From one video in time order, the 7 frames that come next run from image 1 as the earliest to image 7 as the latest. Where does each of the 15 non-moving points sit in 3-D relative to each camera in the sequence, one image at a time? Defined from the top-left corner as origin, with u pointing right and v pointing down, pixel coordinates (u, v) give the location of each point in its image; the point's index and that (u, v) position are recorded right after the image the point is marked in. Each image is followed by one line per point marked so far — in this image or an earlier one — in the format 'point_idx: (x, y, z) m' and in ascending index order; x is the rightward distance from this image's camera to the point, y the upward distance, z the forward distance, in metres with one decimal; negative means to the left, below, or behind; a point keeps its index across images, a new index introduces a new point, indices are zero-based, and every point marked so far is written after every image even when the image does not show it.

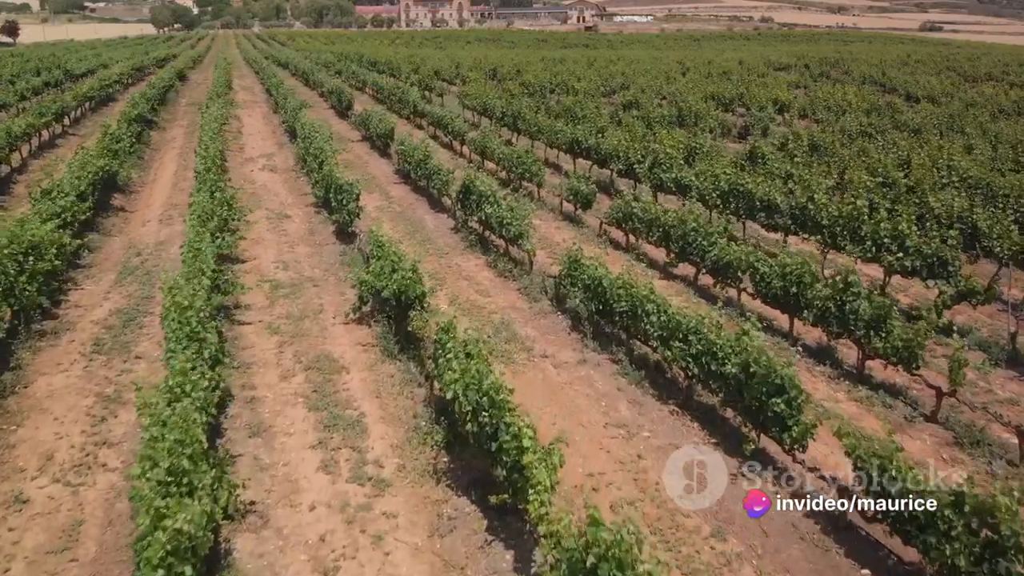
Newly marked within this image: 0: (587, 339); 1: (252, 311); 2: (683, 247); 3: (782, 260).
0: (+1.2, -0.8, +11.9) m
1: (-4.7, -0.5, +13.3) m
2: (+3.5, +0.8, +14.8) m
3: (+4.7, +0.5, +12.5) m
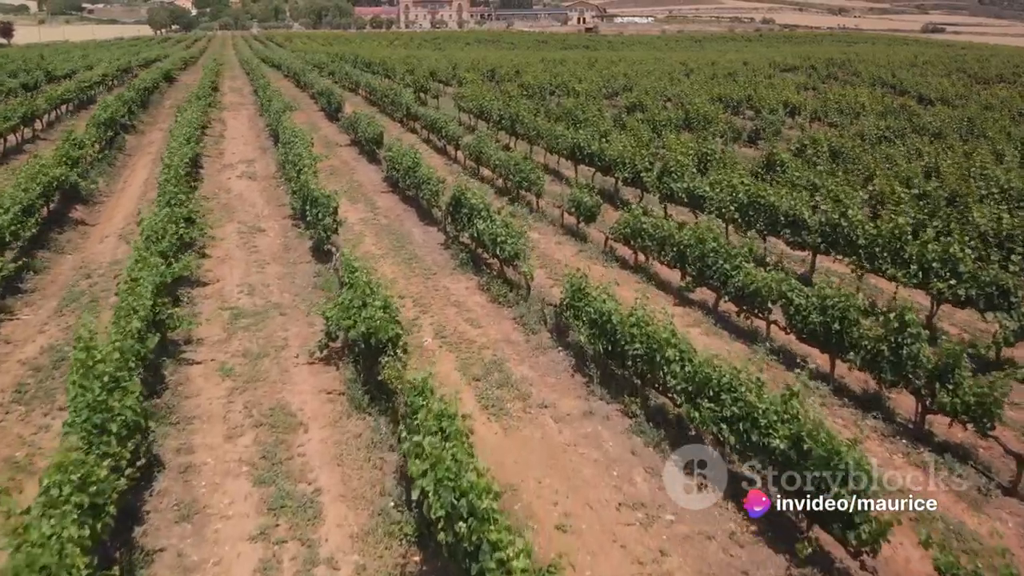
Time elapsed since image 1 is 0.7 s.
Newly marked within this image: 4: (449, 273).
0: (+1.1, -1.3, +10.1) m
1: (-4.8, -1.0, +11.5) m
2: (+3.4, +0.3, +13.0) m
3: (+4.6, 0.0, +10.7) m
4: (-1.3, +0.4, +15.3) m
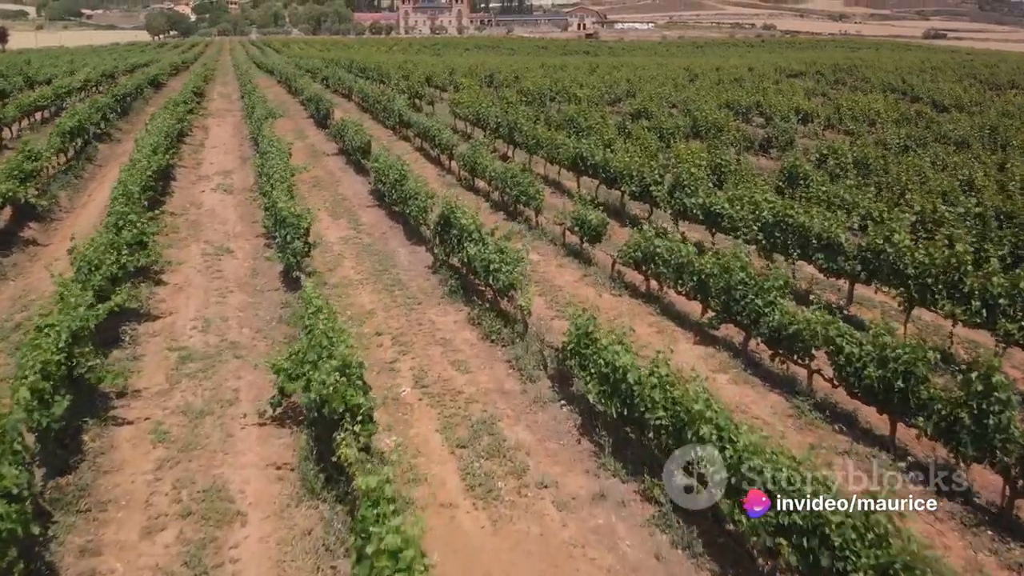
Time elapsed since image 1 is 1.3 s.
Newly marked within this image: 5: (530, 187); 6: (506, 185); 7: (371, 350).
0: (+1.0, -1.9, +8.3) m
1: (-4.9, -1.5, +9.7) m
2: (+3.3, -0.2, +11.1) m
3: (+4.5, -0.6, +8.9) m
4: (-1.4, -0.2, +13.5) m
5: (+0.5, +2.7, +19.0) m
6: (-0.2, +2.8, +19.9) m
7: (-2.2, -1.0, +11.3) m
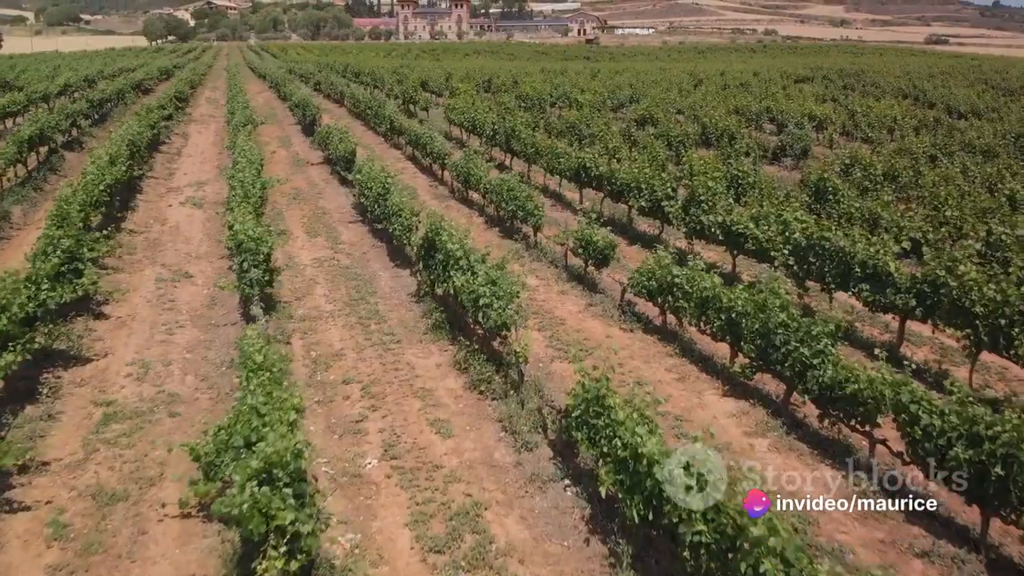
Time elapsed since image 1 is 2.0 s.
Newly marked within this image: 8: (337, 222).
0: (+0.9, -2.4, +6.4) m
1: (-5.0, -2.1, +7.8) m
2: (+3.2, -0.8, +9.3) m
3: (+4.4, -1.1, +7.0) m
4: (-1.5, -0.7, +11.6) m
5: (+0.4, +2.0, +17.1) m
6: (-0.3, +2.2, +18.0) m
7: (-2.3, -1.5, +9.4) m
8: (-4.5, +1.7, +18.6) m
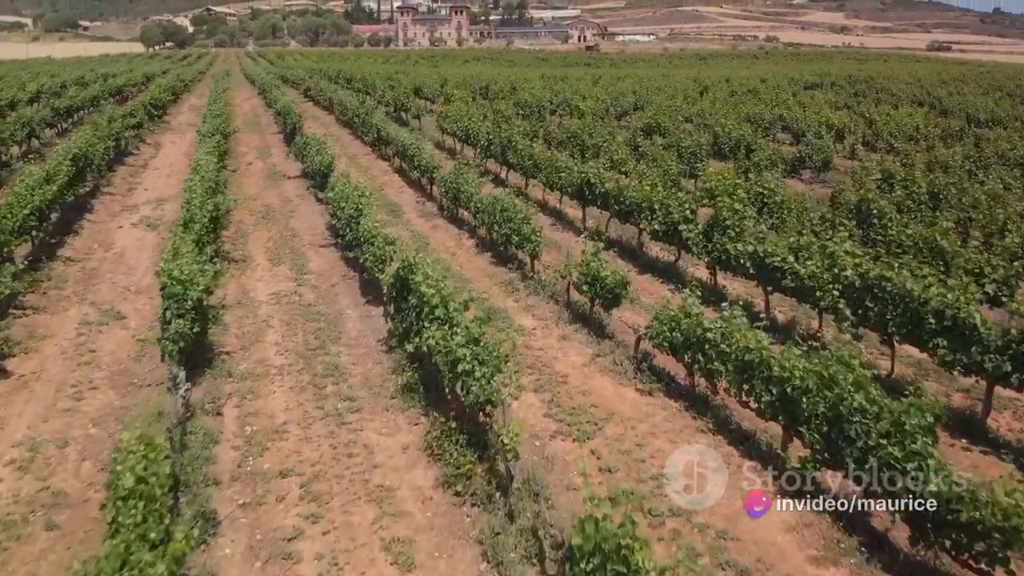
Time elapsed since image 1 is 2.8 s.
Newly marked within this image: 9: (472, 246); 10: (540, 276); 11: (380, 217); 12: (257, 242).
0: (+0.8, -3.1, +4.1) m
1: (-5.2, -2.7, +5.5) m
2: (+3.0, -1.5, +7.0) m
3: (+4.2, -1.8, +4.7) m
4: (-1.6, -1.4, +9.3) m
5: (+0.2, +1.3, +14.8) m
6: (-0.4, +1.4, +15.7) m
7: (-2.4, -2.2, +7.1) m
8: (-4.6, +0.9, +16.4) m
9: (-0.9, +1.0, +16.8) m
10: (+0.6, +0.2, +14.4) m
11: (-3.4, +1.9, +19.0) m
12: (-5.8, +1.0, +16.6) m
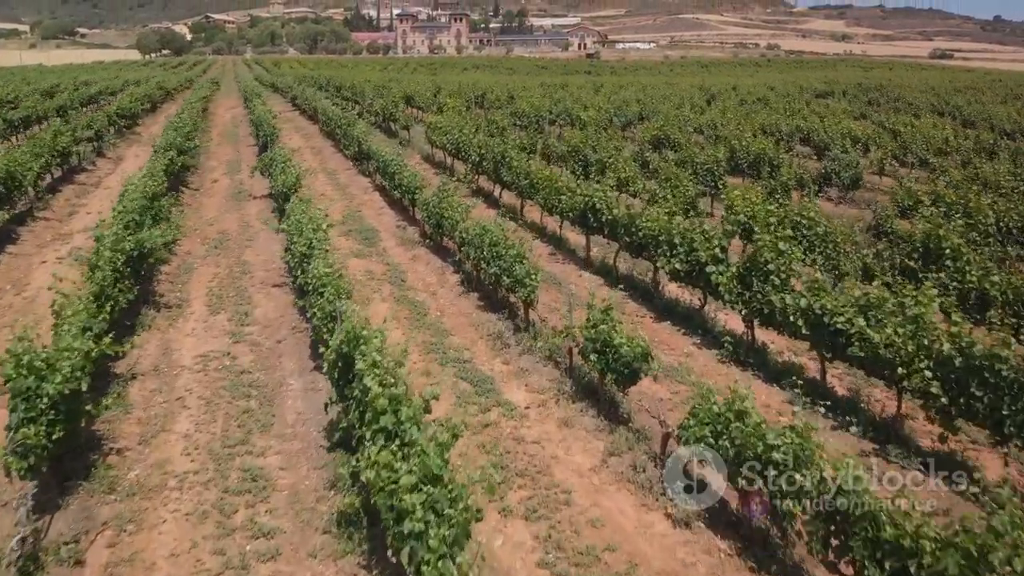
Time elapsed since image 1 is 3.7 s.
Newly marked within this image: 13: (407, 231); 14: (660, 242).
0: (+0.6, -3.9, +1.4) m
1: (-5.3, -3.5, +2.8) m
2: (+2.9, -2.3, +4.3) m
3: (+4.1, -2.6, +2.1) m
4: (-1.8, -2.3, +6.7) m
5: (+0.1, +0.4, +12.2) m
6: (-0.6, +0.6, +13.1) m
7: (-2.6, -3.0, +4.5) m
8: (-4.8, 0.0, +13.7) m
9: (-1.1, +0.1, +14.2) m
10: (+0.4, -0.7, +11.8) m
11: (-3.6, +0.9, +16.4) m
12: (-6.0, +0.1, +14.0) m
13: (-2.6, +1.3, +17.9) m
14: (+2.6, +0.8, +12.9) m
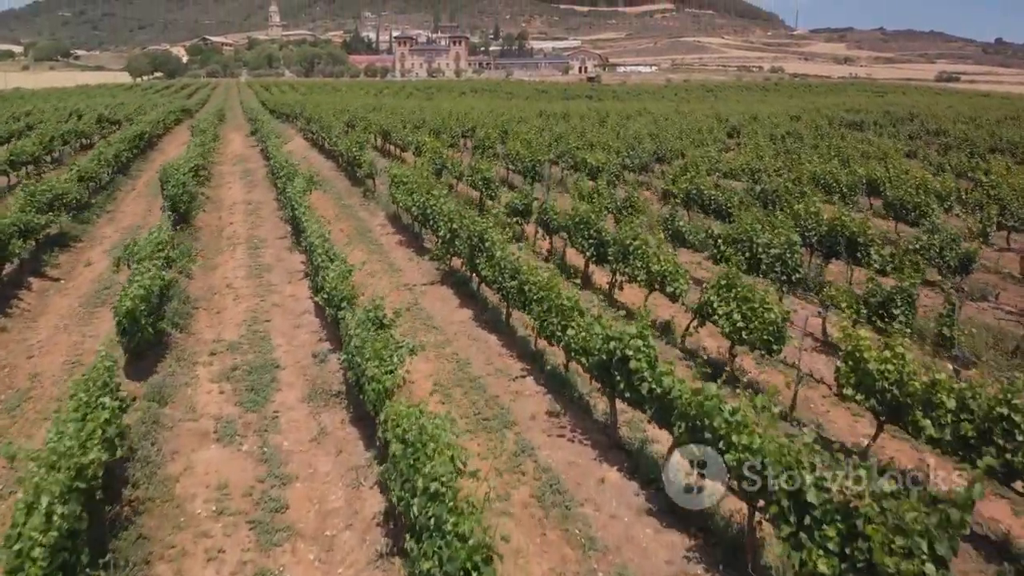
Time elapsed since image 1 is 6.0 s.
0: (+0.3, -6.1, -5.1) m
1: (-5.7, -5.8, -3.7) m
2: (+2.5, -4.6, -2.1) m
3: (+3.7, -4.8, -4.4) m
4: (-2.2, -4.6, +0.2) m
5: (-0.3, -2.1, +5.8) m
6: (-0.9, -2.0, +6.7) m
7: (-3.0, -5.3, -2.0) m
8: (-5.1, -2.5, +7.4) m
9: (-1.4, -2.5, +7.8) m
10: (0.0, -3.2, +5.4) m
11: (-4.0, -1.7, +10.0) m
12: (-6.3, -2.4, +7.6) m
13: (-2.9, -1.3, +11.5) m
14: (+2.3, -1.7, +6.5) m
